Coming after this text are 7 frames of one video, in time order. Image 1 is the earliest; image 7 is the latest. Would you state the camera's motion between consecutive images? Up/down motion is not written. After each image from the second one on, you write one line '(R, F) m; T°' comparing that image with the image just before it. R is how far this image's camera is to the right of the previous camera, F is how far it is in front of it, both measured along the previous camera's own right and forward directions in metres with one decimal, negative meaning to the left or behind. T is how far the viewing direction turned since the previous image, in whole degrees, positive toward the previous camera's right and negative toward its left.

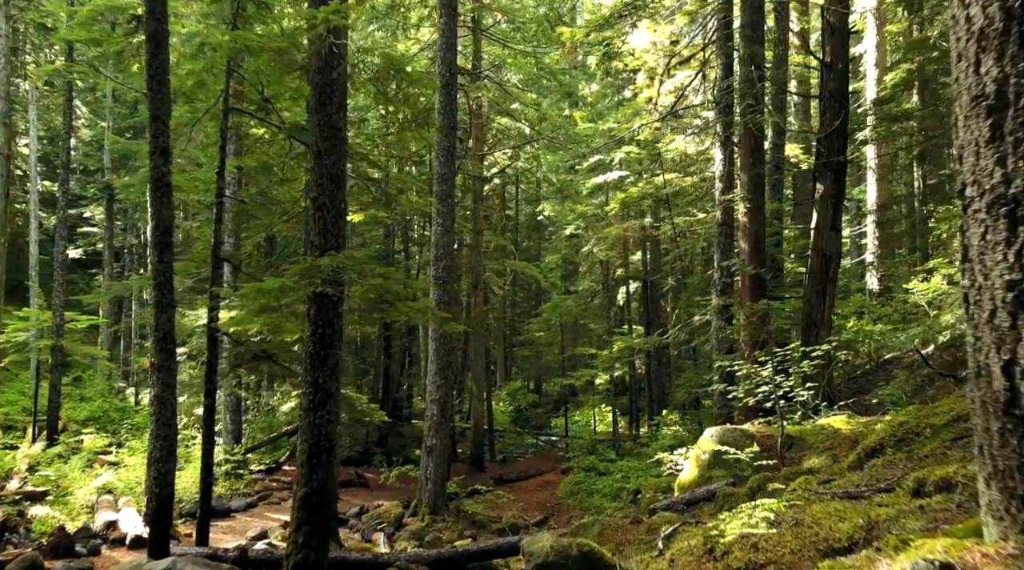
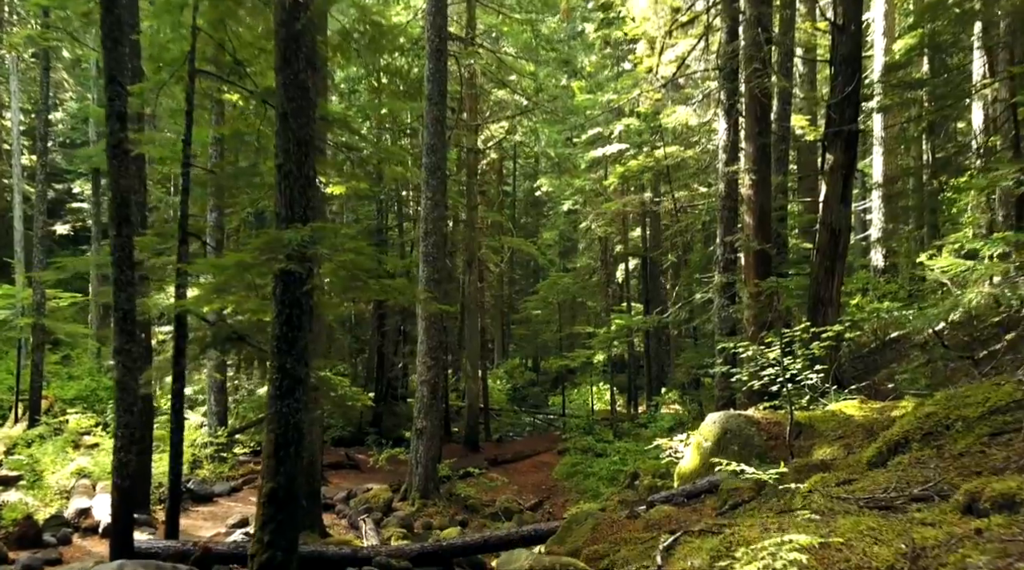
(+0.1, +0.7) m; 0°
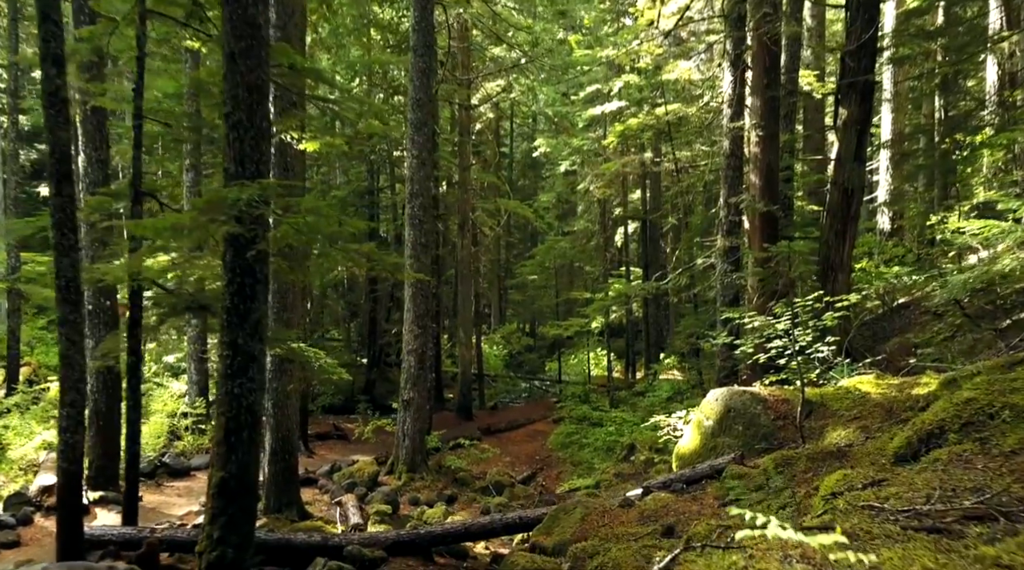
(+0.2, +0.9) m; 0°
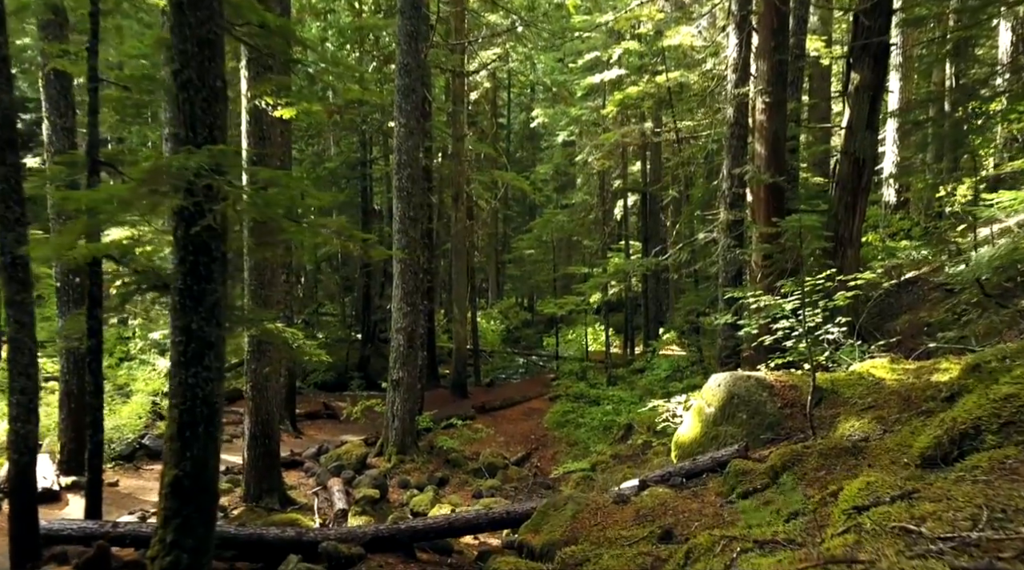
(+0.1, +0.7) m; 0°
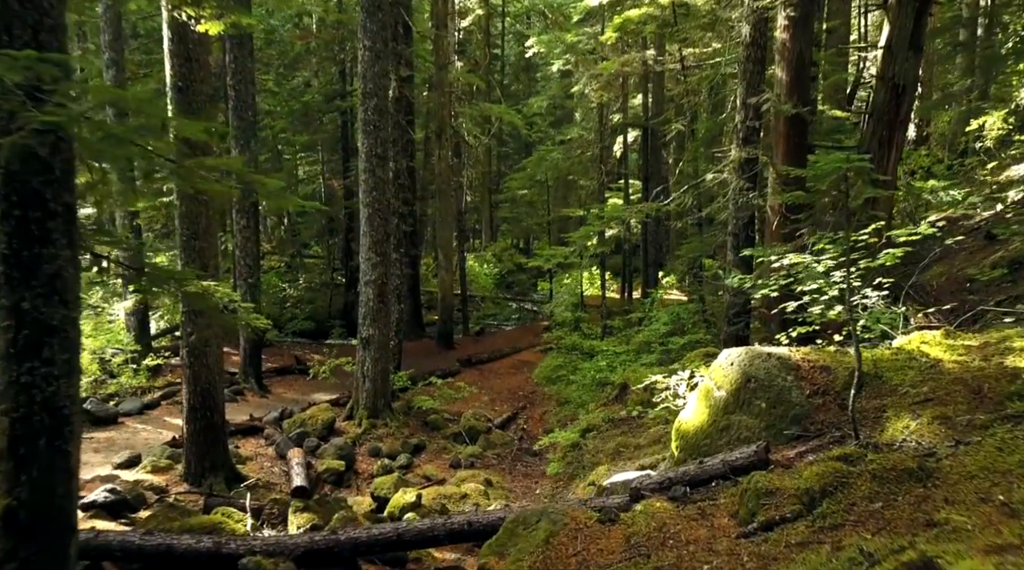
(+0.3, +1.7) m; 0°
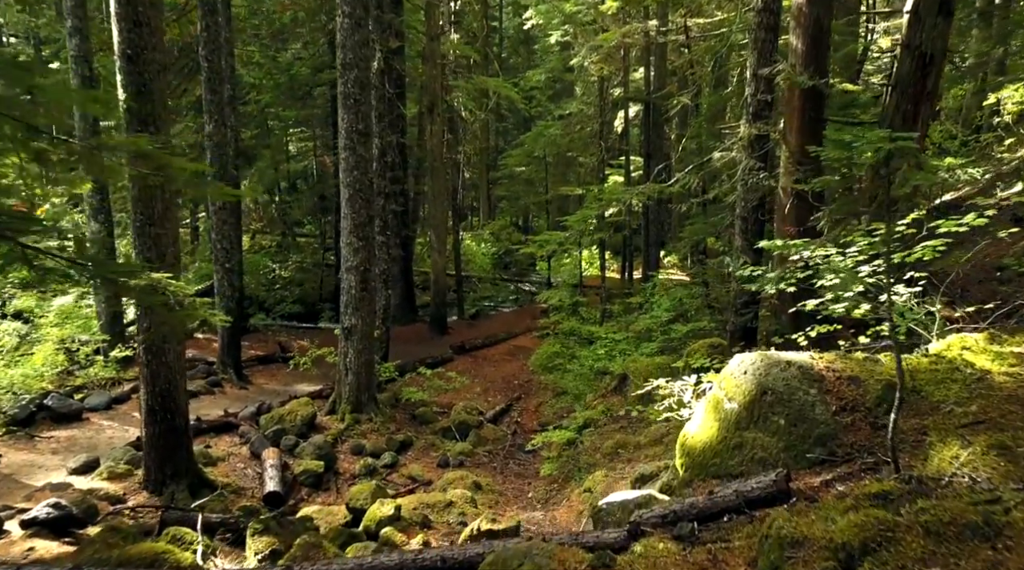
(+0.1, +0.9) m; 0°
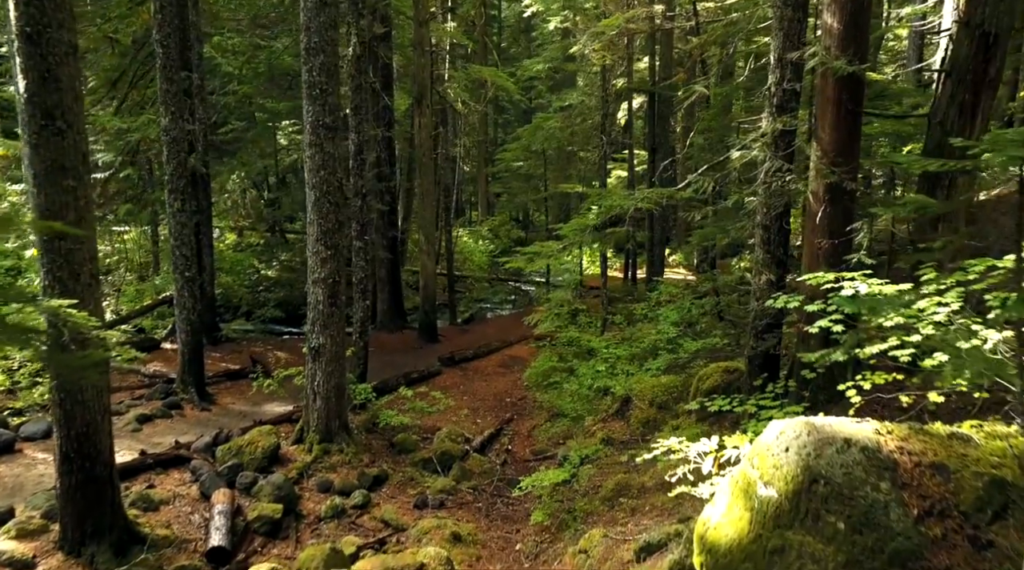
(+0.2, +1.6) m; 0°
